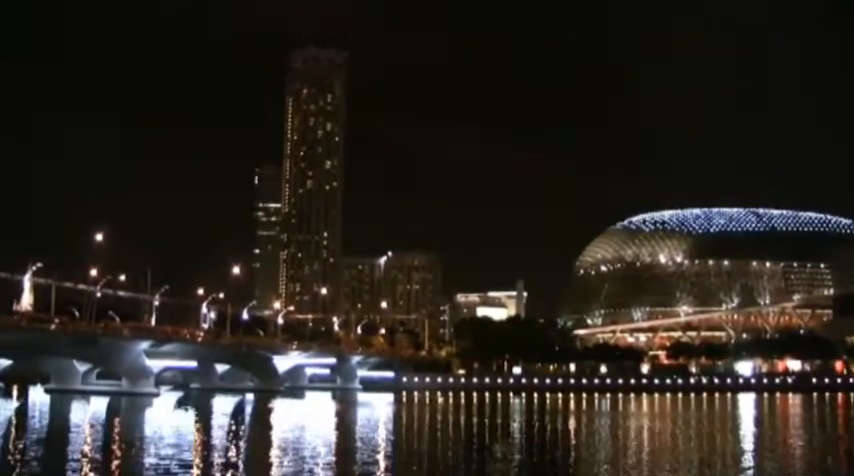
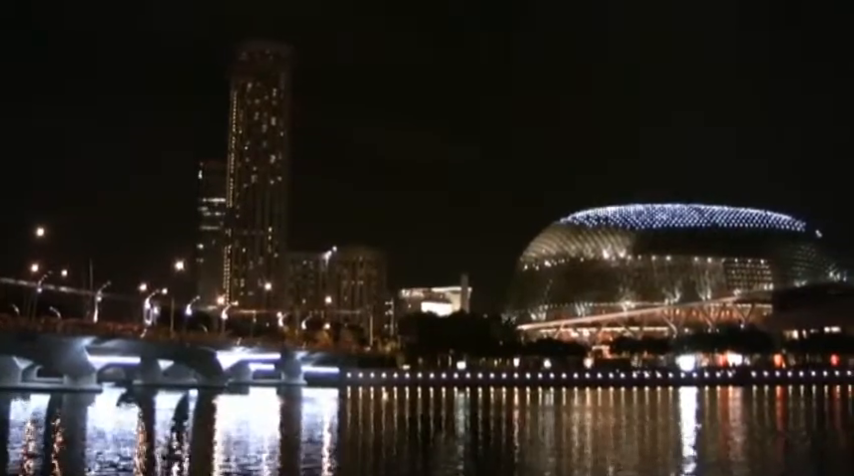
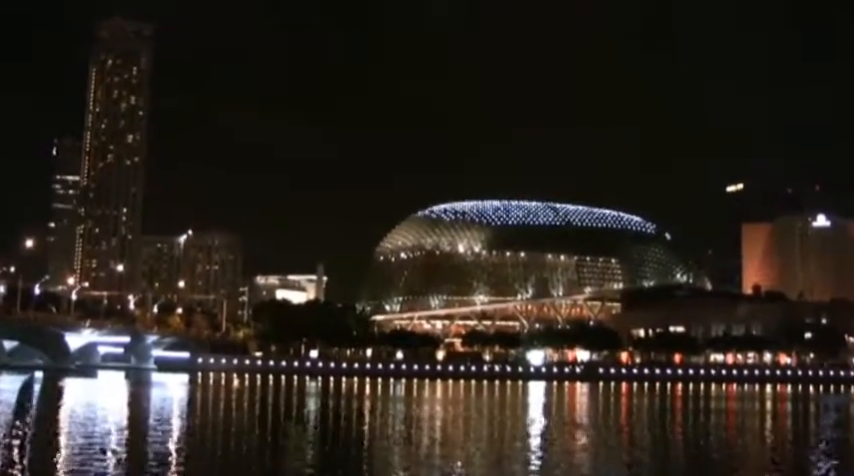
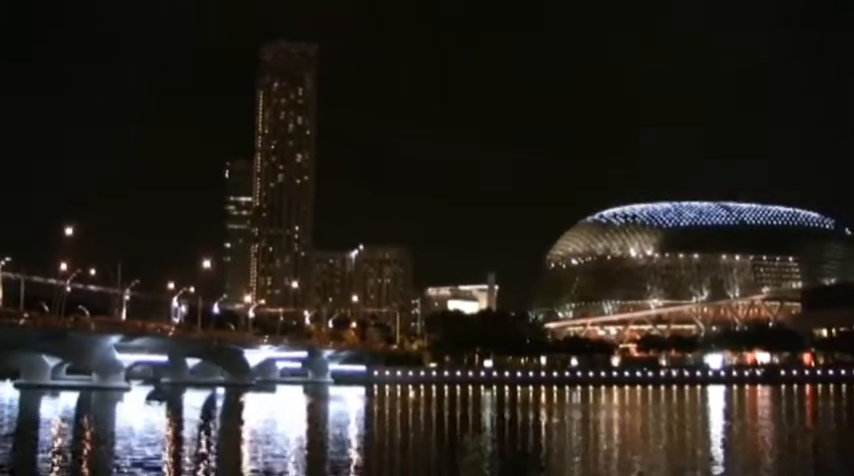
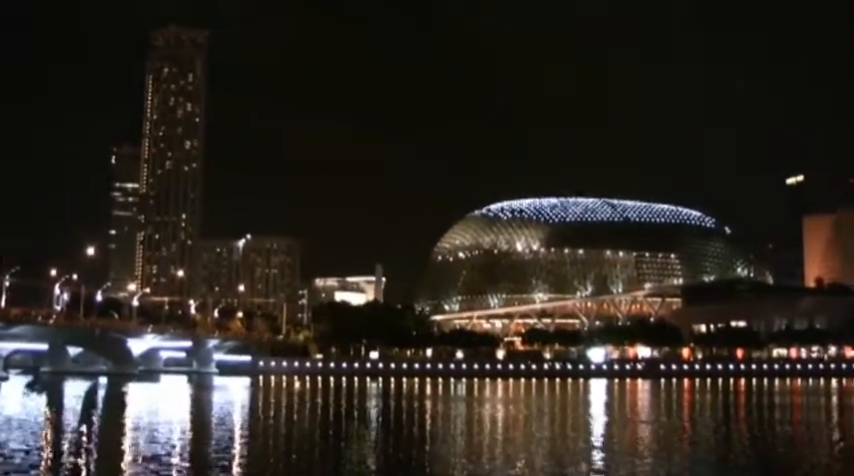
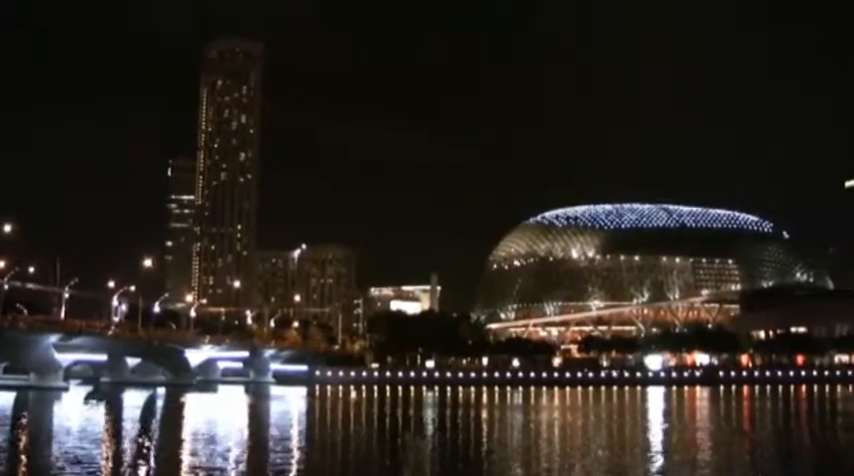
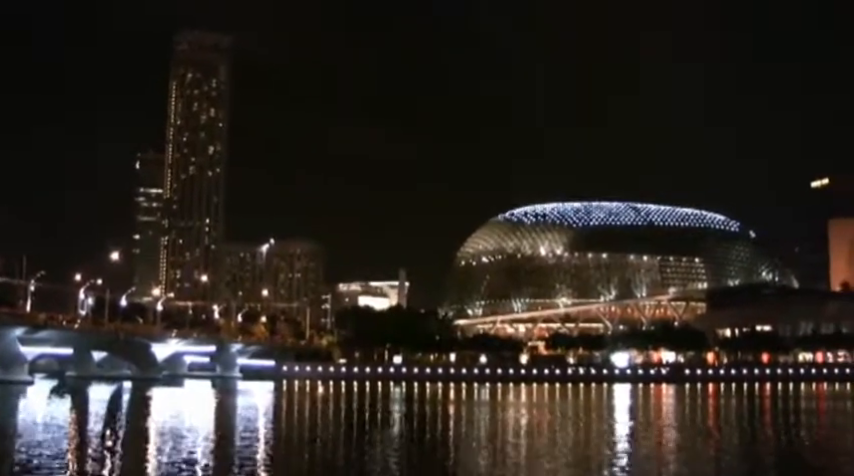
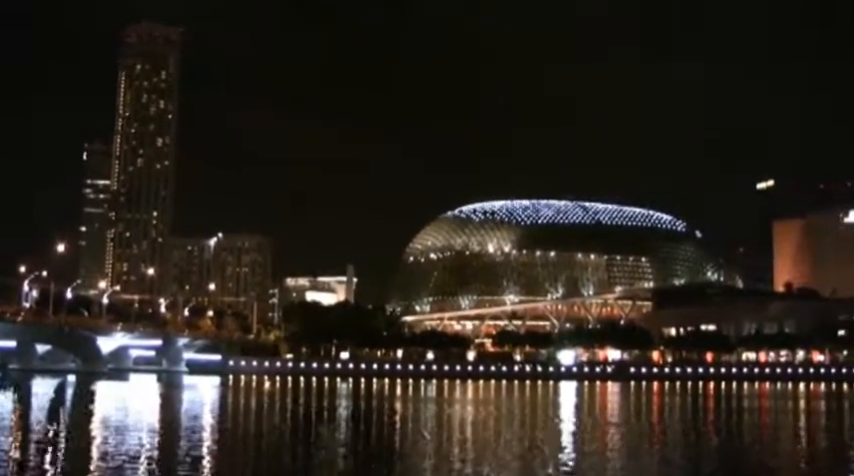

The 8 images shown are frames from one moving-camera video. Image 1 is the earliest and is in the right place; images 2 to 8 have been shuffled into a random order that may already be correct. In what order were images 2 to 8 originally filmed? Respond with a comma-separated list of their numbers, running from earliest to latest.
4, 2, 6, 7, 5, 8, 3
